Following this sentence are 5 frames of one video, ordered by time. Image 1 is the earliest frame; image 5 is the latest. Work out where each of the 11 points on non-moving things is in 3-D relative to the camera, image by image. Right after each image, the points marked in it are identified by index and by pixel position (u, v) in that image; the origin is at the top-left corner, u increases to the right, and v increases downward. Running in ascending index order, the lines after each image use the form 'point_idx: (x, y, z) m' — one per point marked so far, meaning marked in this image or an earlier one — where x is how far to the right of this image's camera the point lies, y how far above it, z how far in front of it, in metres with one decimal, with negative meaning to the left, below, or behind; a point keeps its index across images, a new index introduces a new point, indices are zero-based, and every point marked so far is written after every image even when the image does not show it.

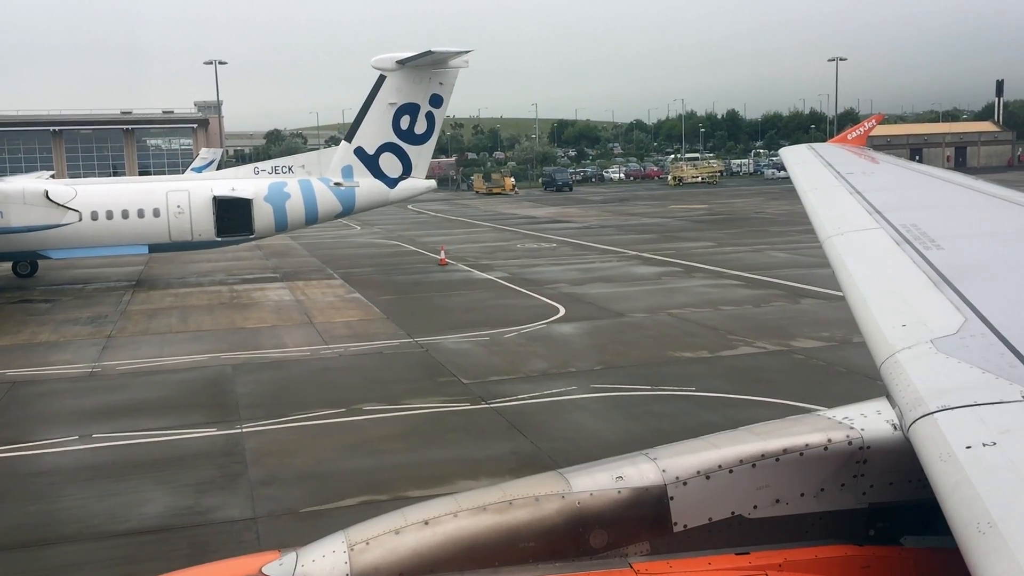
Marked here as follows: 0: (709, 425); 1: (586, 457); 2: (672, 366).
0: (+3.2, -2.2, +13.2) m
1: (+1.1, -2.5, +11.9) m
2: (+3.3, -1.7, +16.9) m
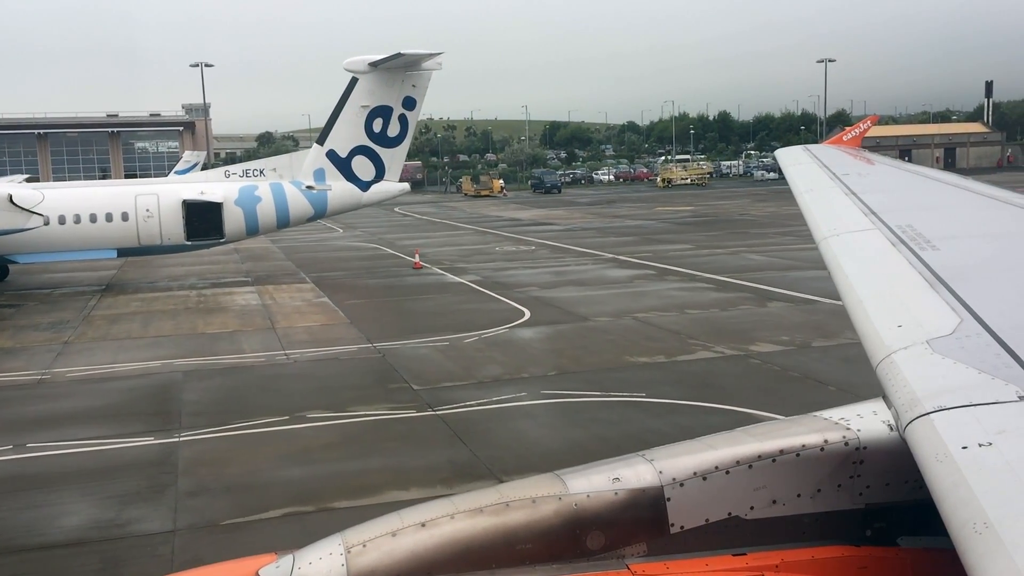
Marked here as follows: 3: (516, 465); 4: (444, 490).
0: (+2.2, -2.3, +13.0) m
1: (+0.2, -2.6, +11.8) m
2: (+2.3, -1.8, +16.8) m
3: (0.0, -2.6, +11.7) m
4: (-0.9, -2.7, +10.9) m
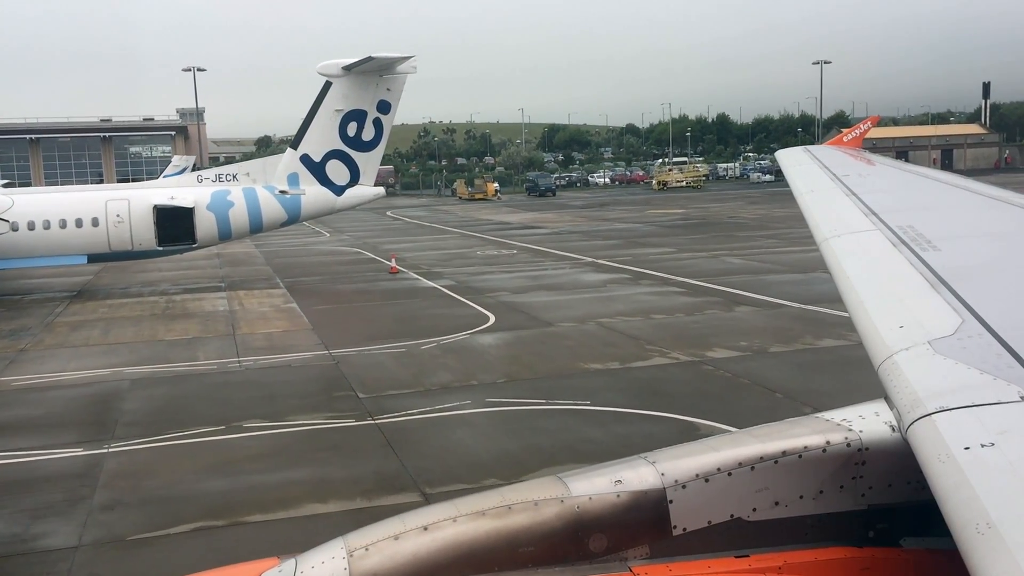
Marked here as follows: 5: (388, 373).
0: (+1.2, -2.4, +12.8) m
1: (-0.9, -2.7, +11.5) m
2: (+1.3, -1.9, +16.6) m
3: (-1.0, -2.7, +11.5) m
4: (-2.0, -2.8, +10.7) m
5: (-2.8, -1.9, +17.8) m
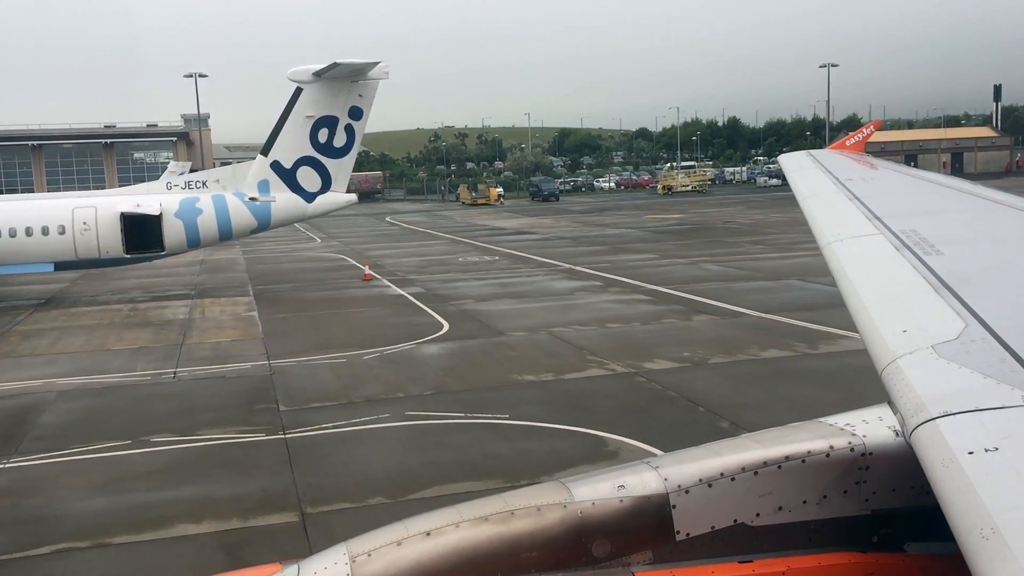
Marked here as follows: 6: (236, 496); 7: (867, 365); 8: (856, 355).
0: (-0.3, -2.6, +12.5) m
1: (-2.4, -2.9, +11.2) m
2: (-0.2, -2.1, +16.2) m
3: (-2.6, -2.9, +11.2) m
4: (-3.5, -3.0, +10.4) m
5: (-4.2, -2.1, +17.6) m
6: (-3.8, -2.9, +11.2) m
7: (+7.5, -1.6, +17.1) m
8: (+7.7, -1.5, +18.3) m
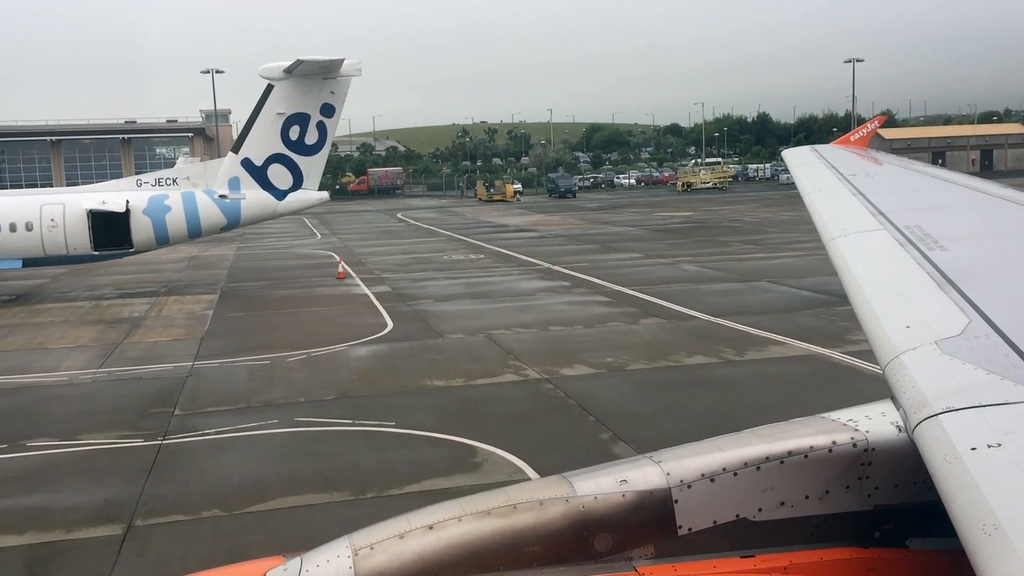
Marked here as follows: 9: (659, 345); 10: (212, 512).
0: (-2.4, -2.7, +12.1) m
1: (-4.5, -2.9, +10.9) m
2: (-2.1, -2.2, +15.8) m
3: (-4.7, -2.9, +10.9) m
4: (-5.6, -3.1, +10.1) m
5: (-6.1, -2.1, +17.3) m
6: (-5.9, -2.9, +11.0) m
7: (+5.6, -1.8, +16.5) m
8: (+5.9, -1.6, +17.7) m
9: (+3.6, -1.4, +19.6) m
10: (-3.9, -3.0, +10.7) m
